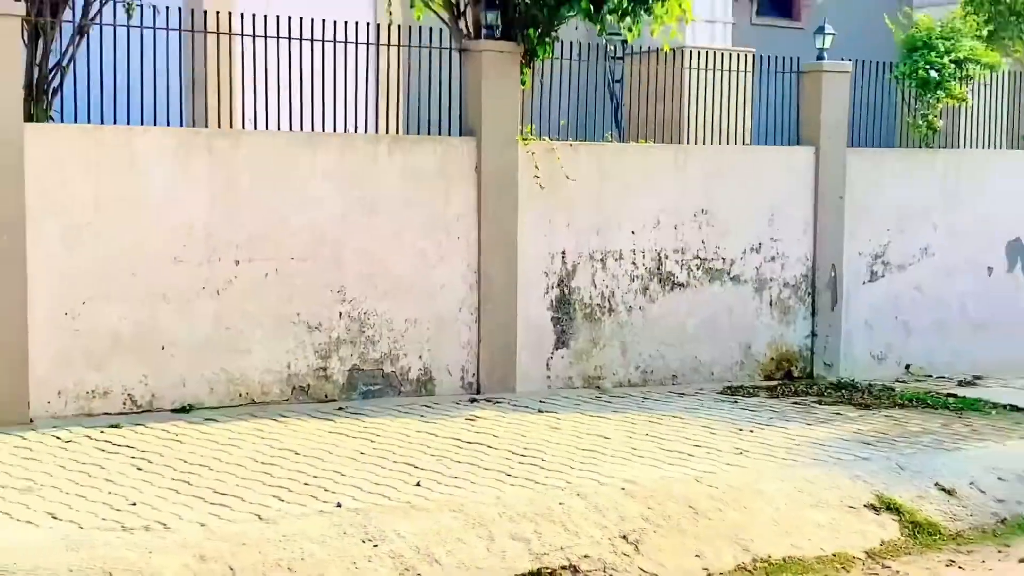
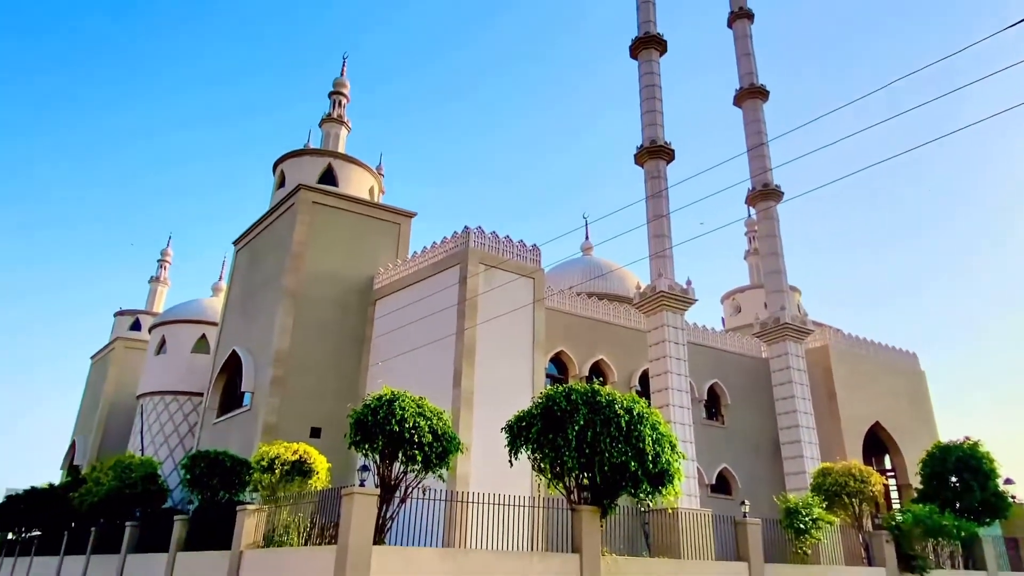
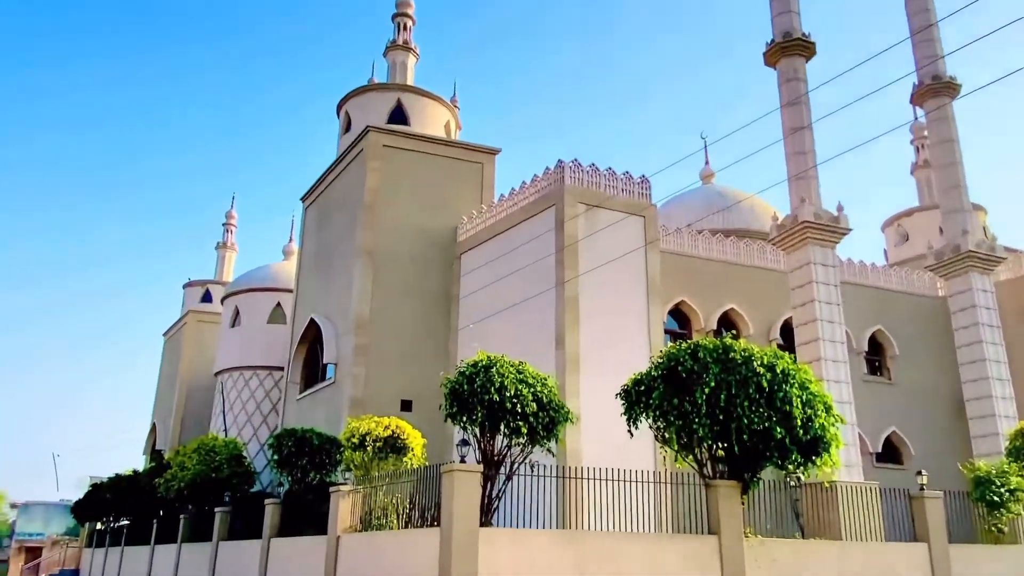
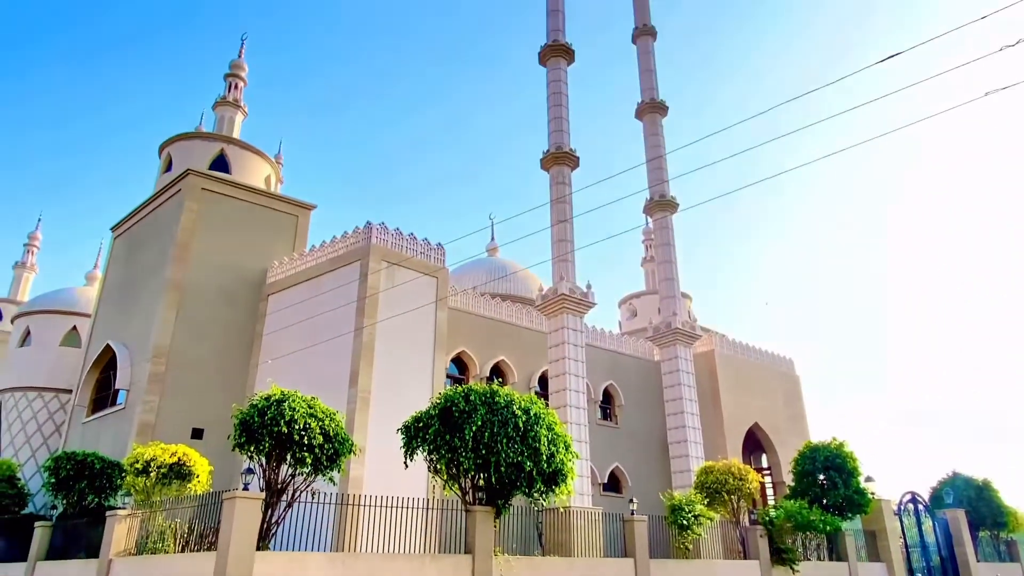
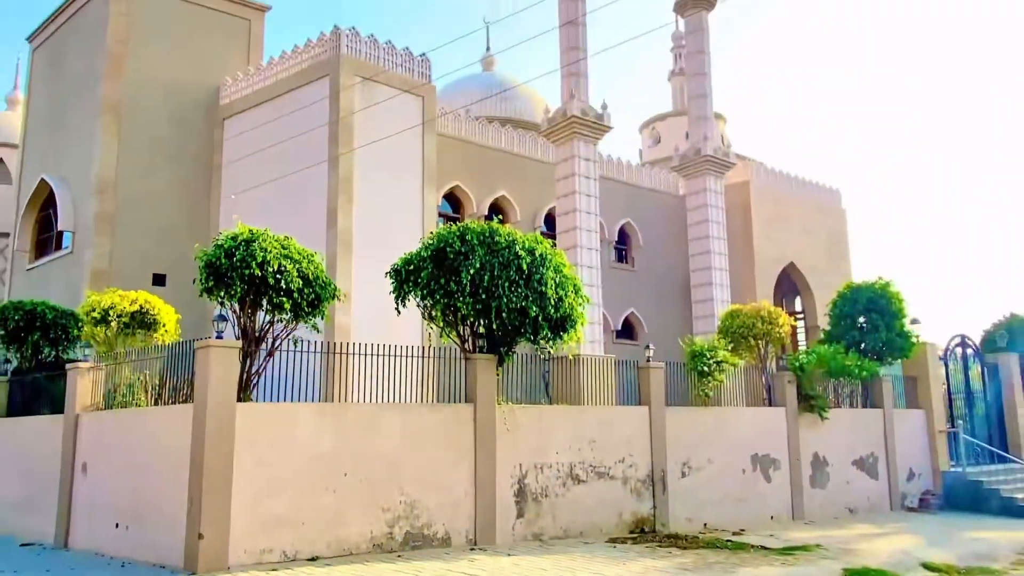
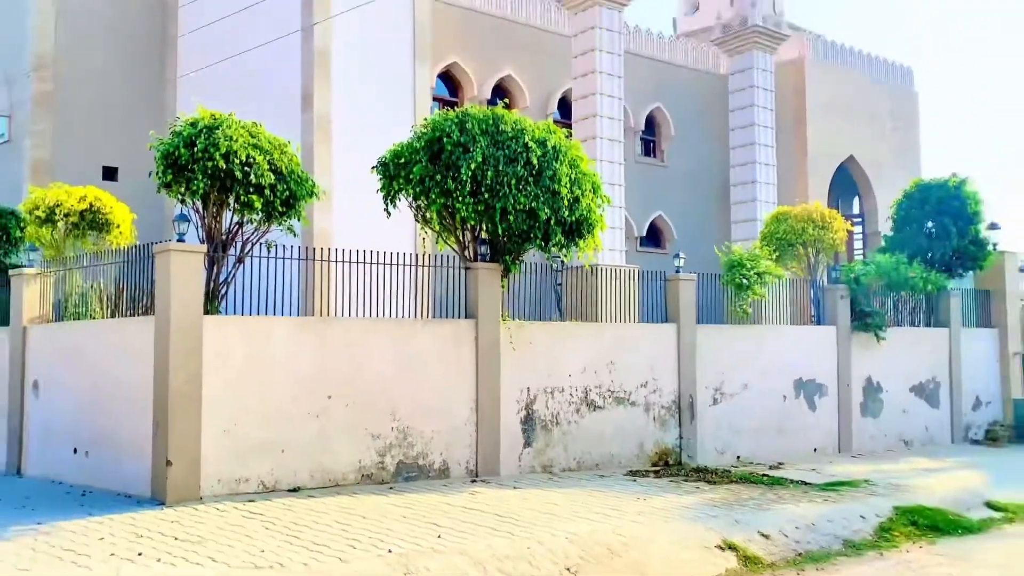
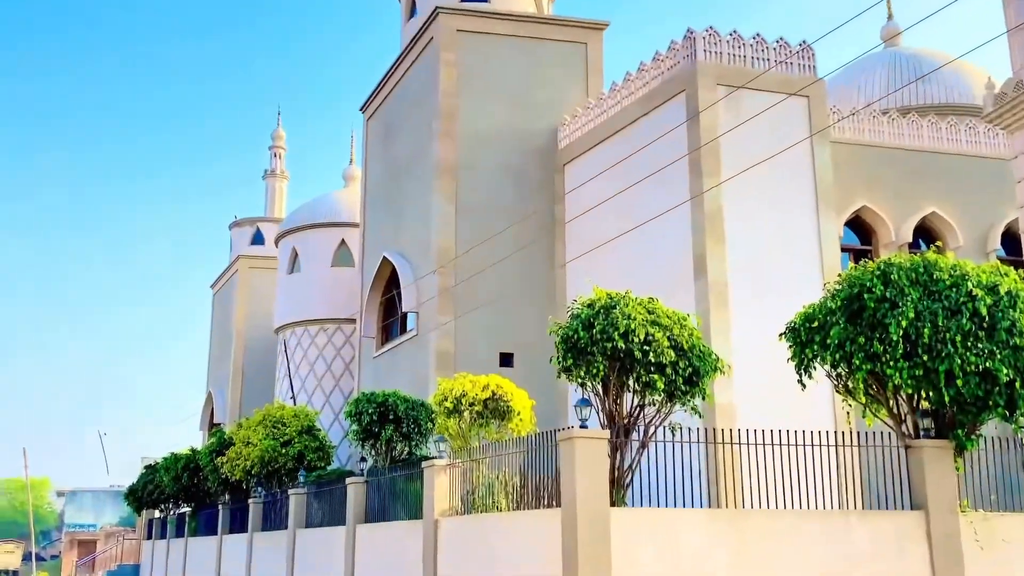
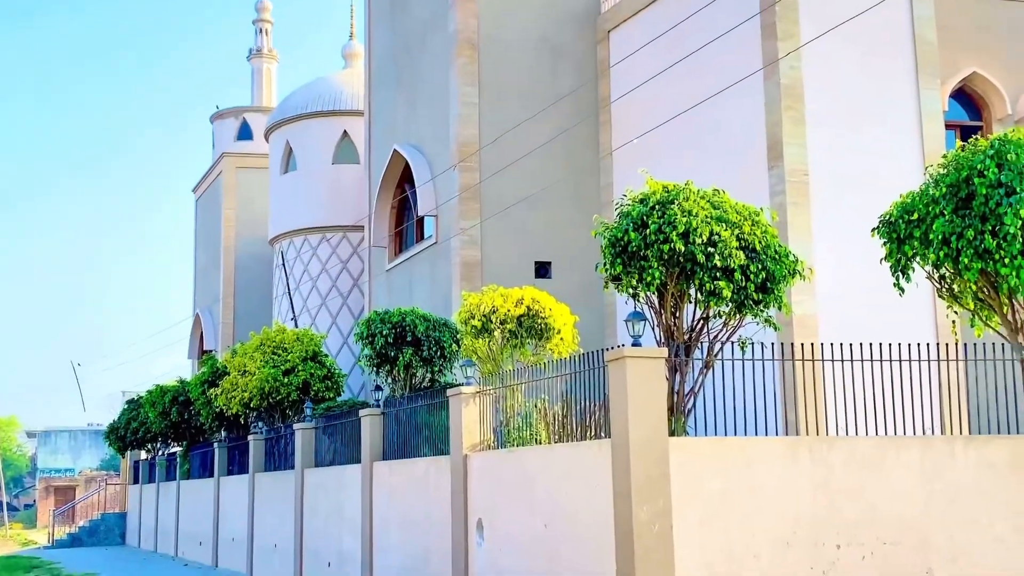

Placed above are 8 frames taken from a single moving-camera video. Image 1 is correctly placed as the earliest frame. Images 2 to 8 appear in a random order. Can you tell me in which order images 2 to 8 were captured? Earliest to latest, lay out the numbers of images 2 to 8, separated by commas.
6, 5, 4, 2, 3, 7, 8
